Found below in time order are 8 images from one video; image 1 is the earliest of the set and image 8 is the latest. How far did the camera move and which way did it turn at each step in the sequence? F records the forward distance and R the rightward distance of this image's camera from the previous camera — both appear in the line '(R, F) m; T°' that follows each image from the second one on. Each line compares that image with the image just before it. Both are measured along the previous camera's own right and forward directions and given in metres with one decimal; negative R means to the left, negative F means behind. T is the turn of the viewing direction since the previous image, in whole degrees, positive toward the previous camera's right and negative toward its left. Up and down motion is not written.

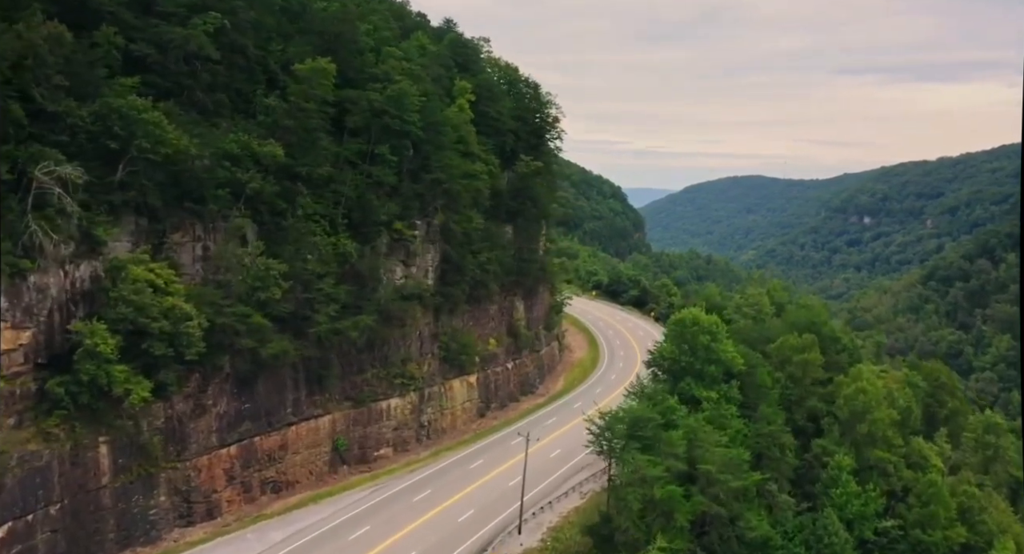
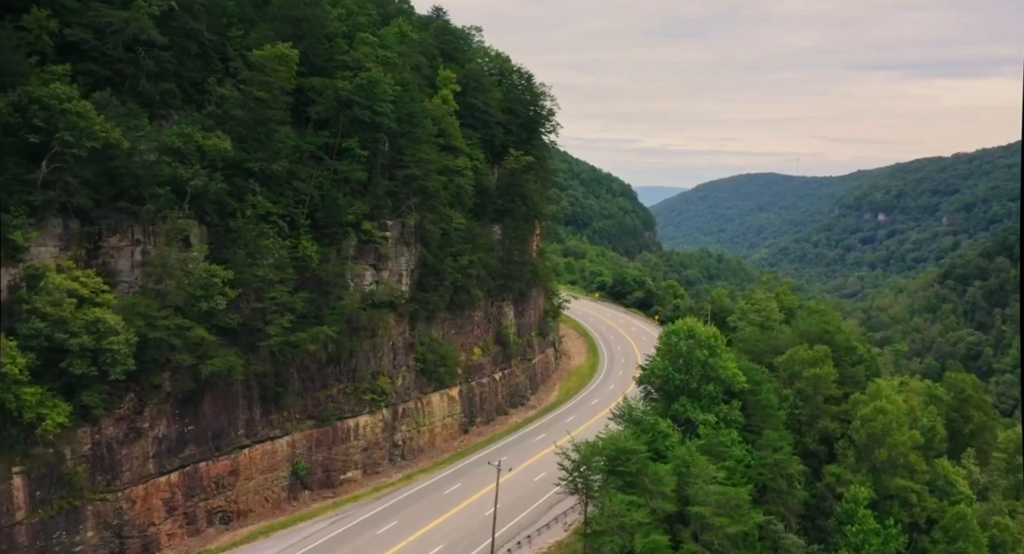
(+1.3, +3.6) m; -1°
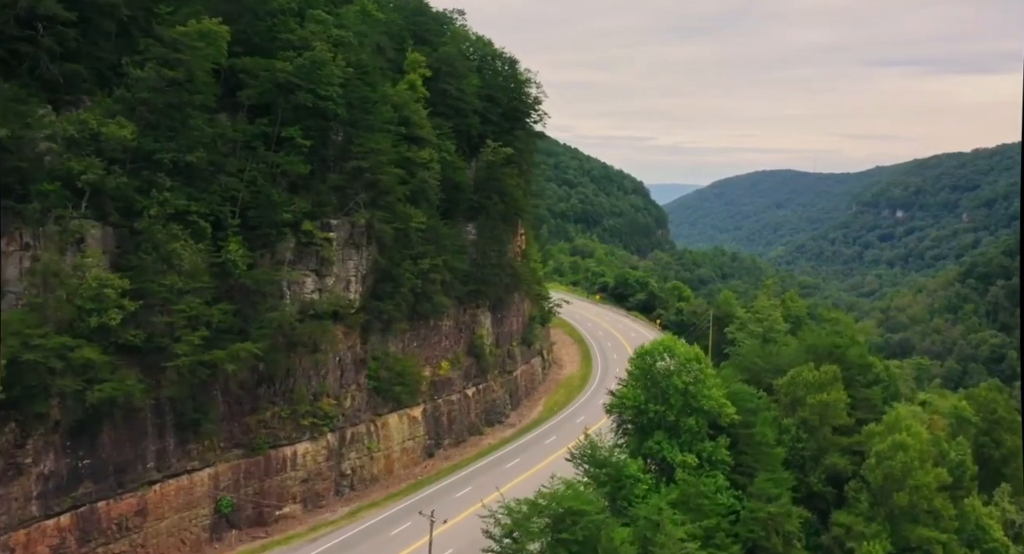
(+2.0, +4.7) m; -1°
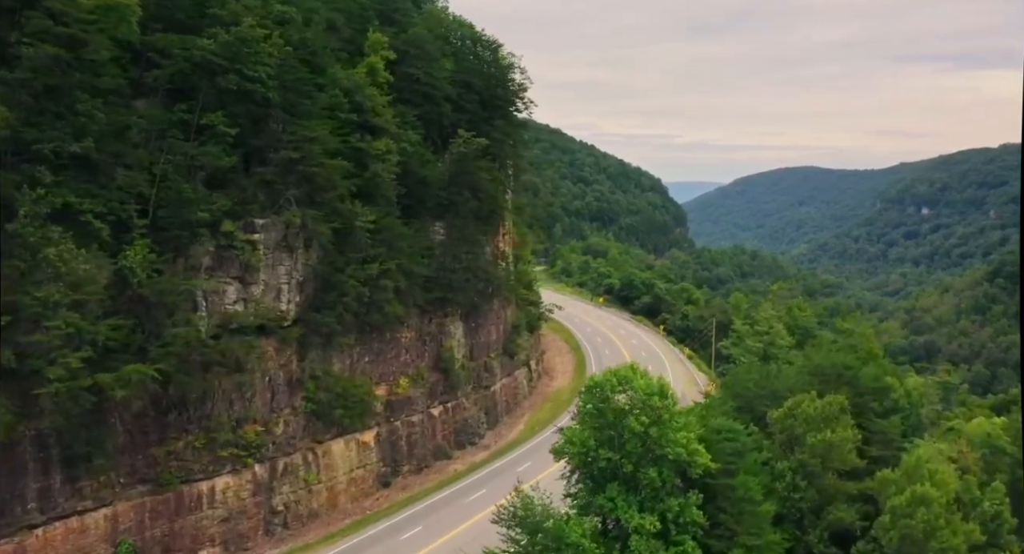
(+2.2, +4.6) m; -1°
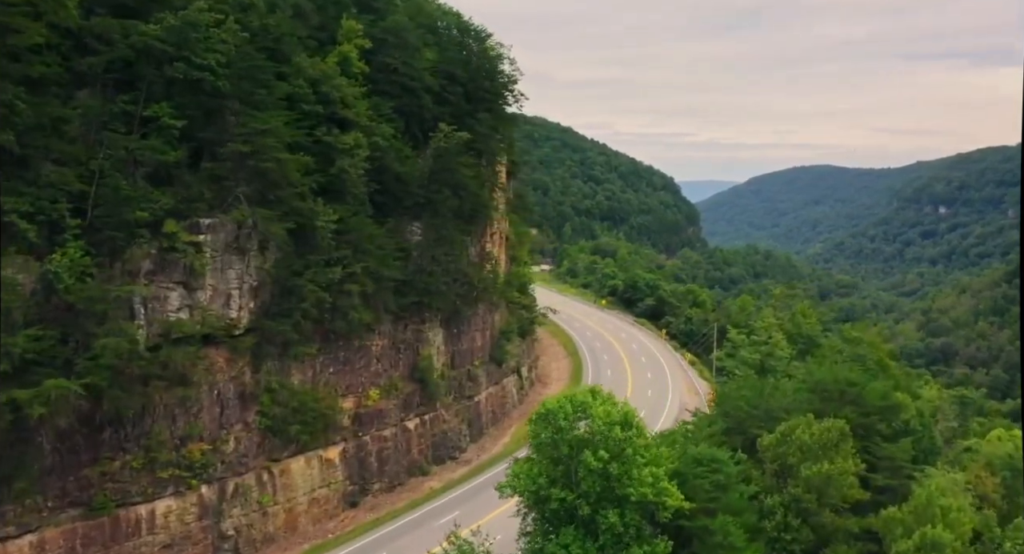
(+1.3, +2.5) m; -1°
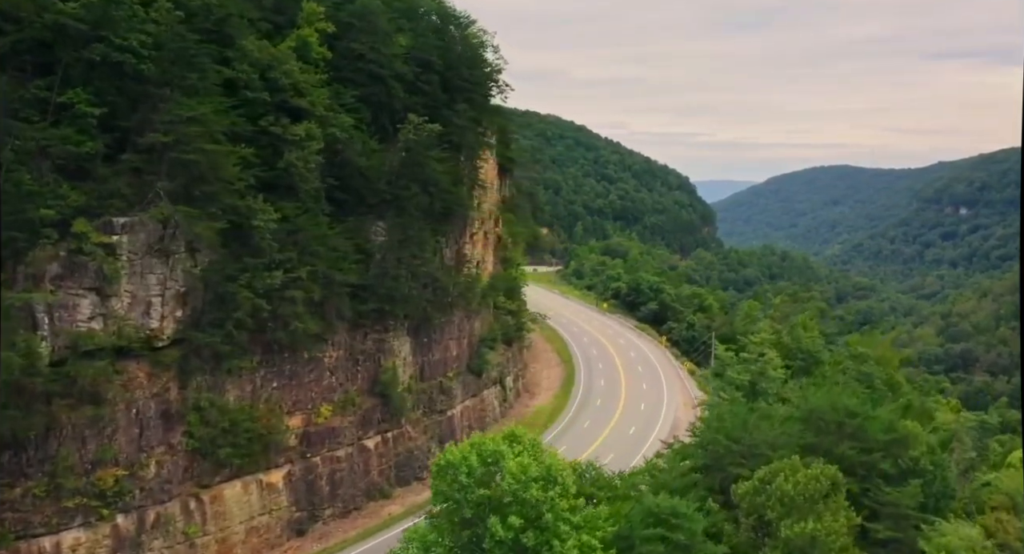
(+1.7, +3.1) m; -1°
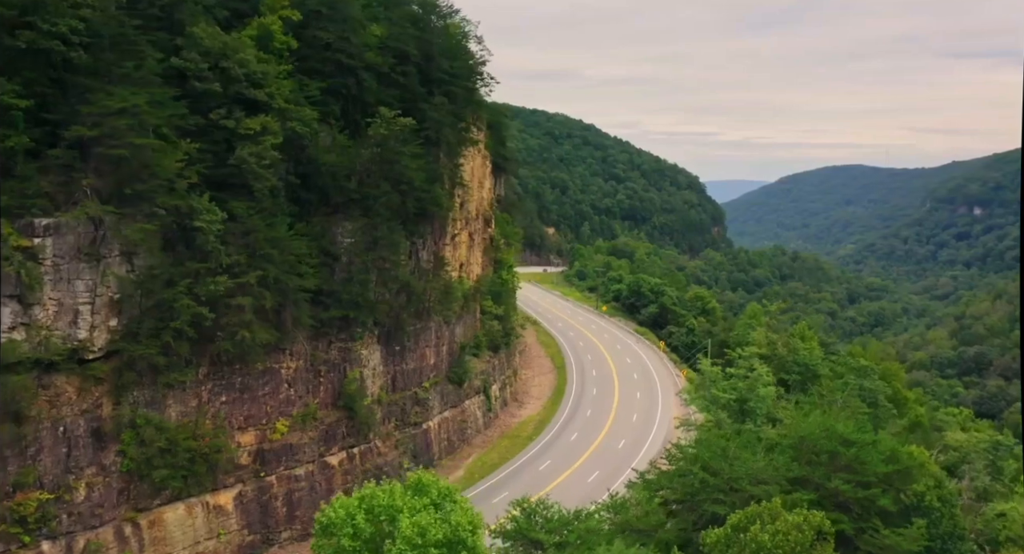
(+1.2, +2.2) m; -1°
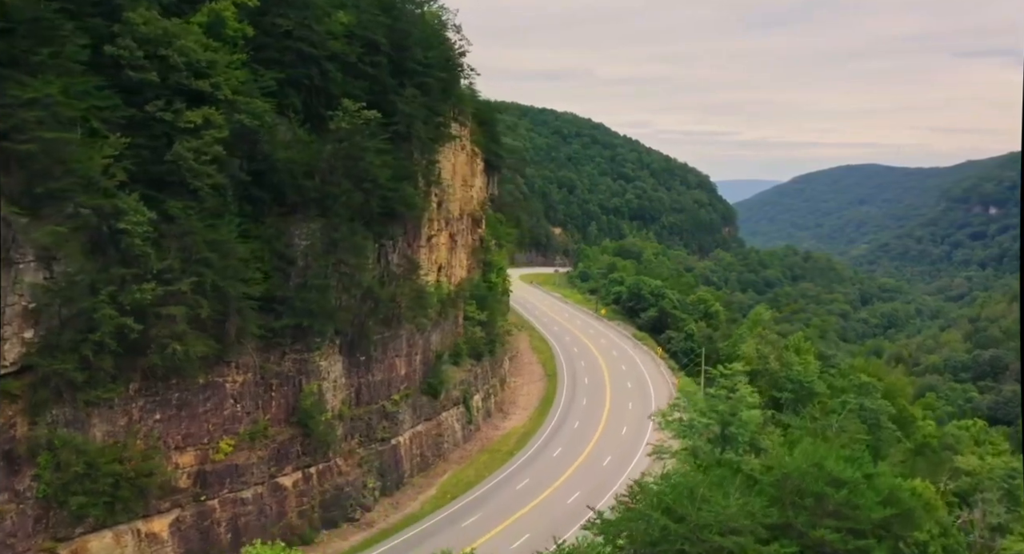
(+1.3, +2.4) m; -1°
